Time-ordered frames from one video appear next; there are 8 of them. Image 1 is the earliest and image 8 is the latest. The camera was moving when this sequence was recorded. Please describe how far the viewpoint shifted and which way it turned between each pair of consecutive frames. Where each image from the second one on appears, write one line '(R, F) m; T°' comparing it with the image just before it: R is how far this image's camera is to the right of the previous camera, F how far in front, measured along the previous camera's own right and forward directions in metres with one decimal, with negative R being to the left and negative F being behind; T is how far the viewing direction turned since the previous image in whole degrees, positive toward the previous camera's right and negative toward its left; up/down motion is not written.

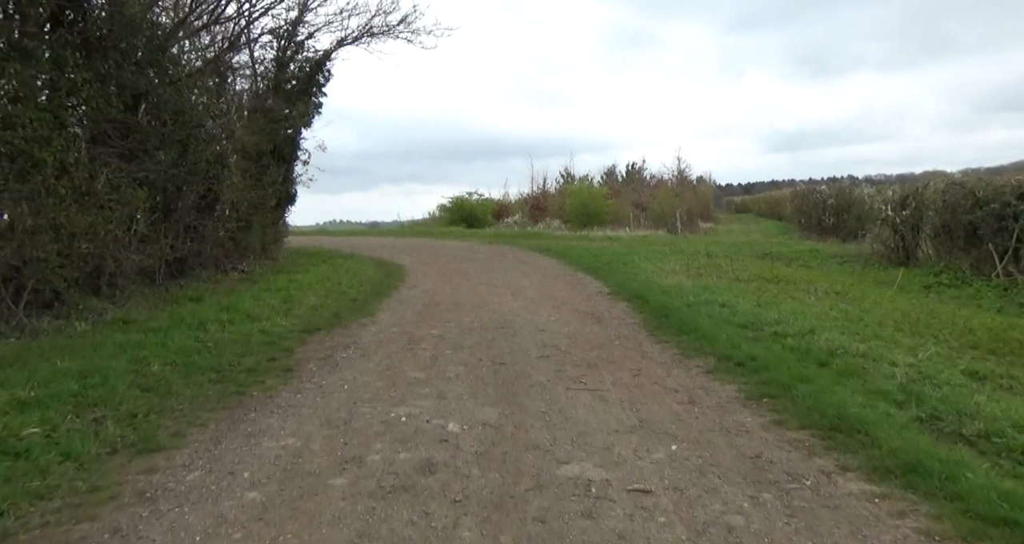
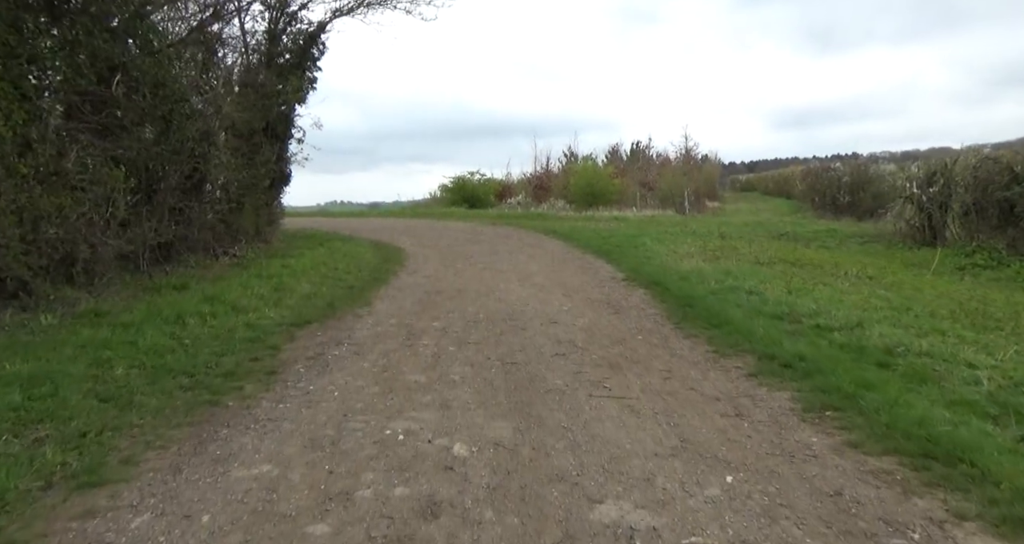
(-0.1, +0.8) m; 0°
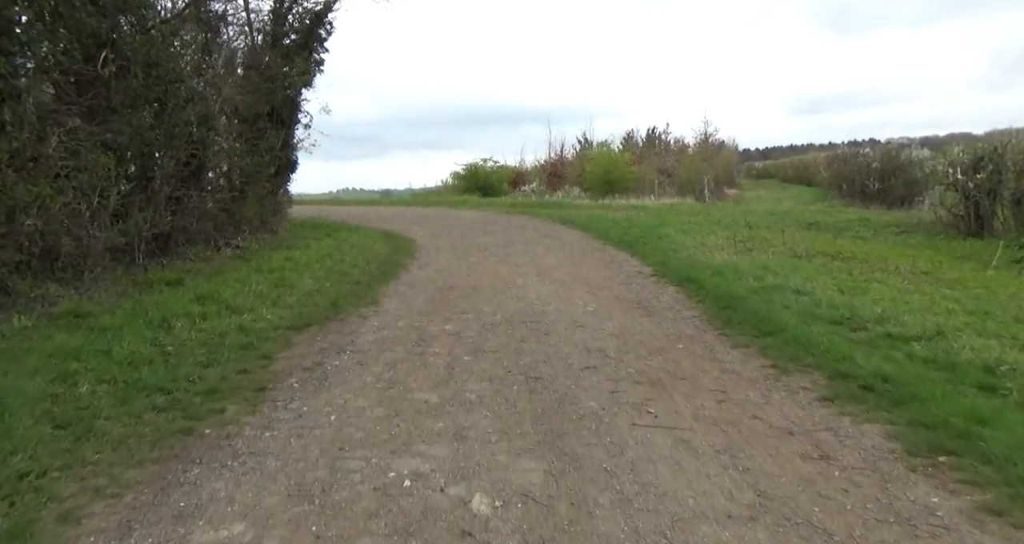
(-0.1, +0.8) m; -1°
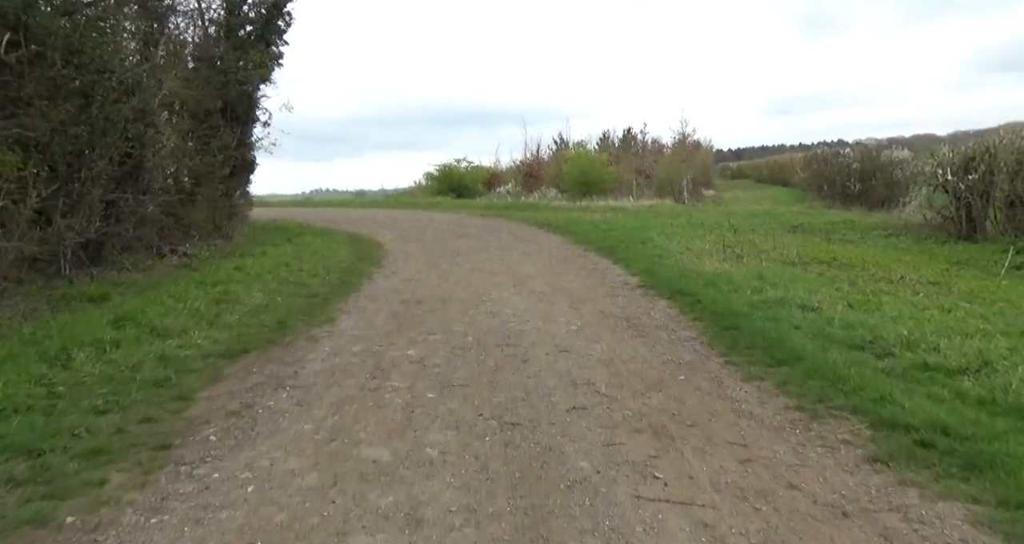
(0.0, +1.0) m; +2°
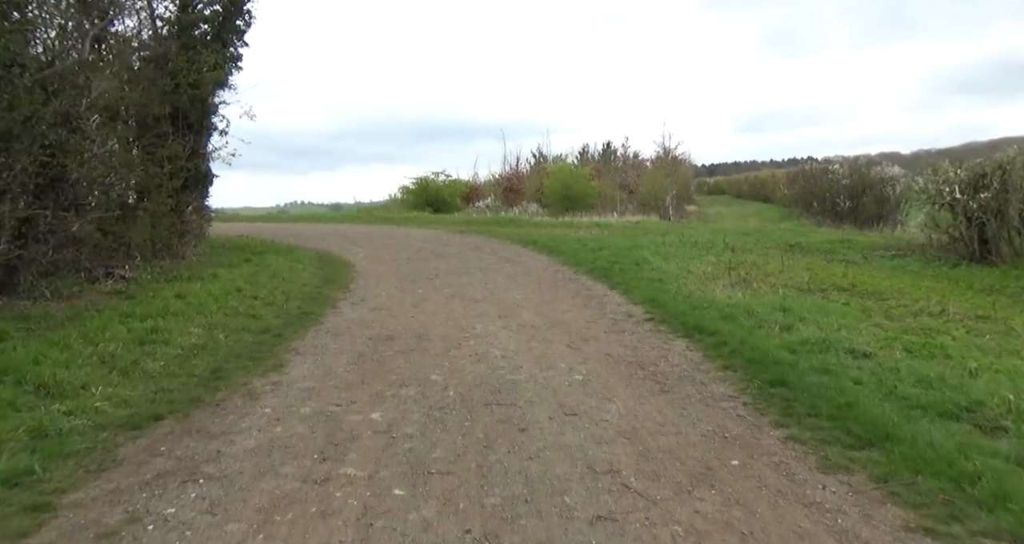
(-0.1, +1.4) m; +2°
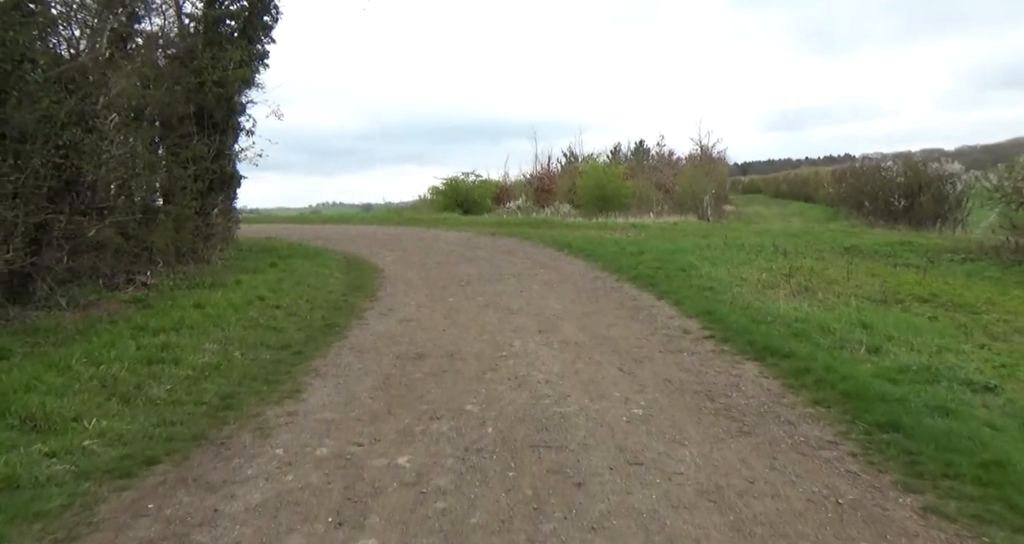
(-0.1, +0.8) m; -2°
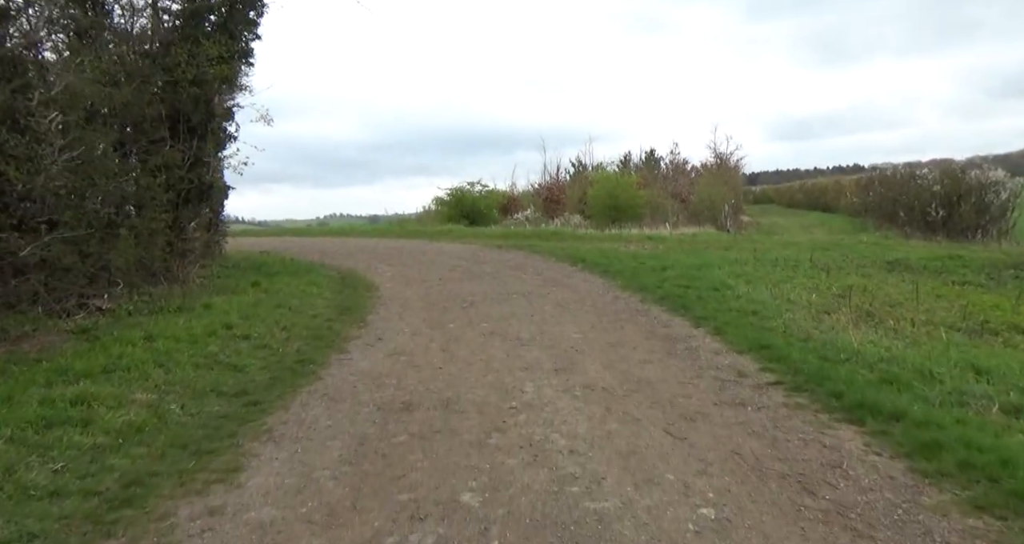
(0.0, +1.5) m; -1°
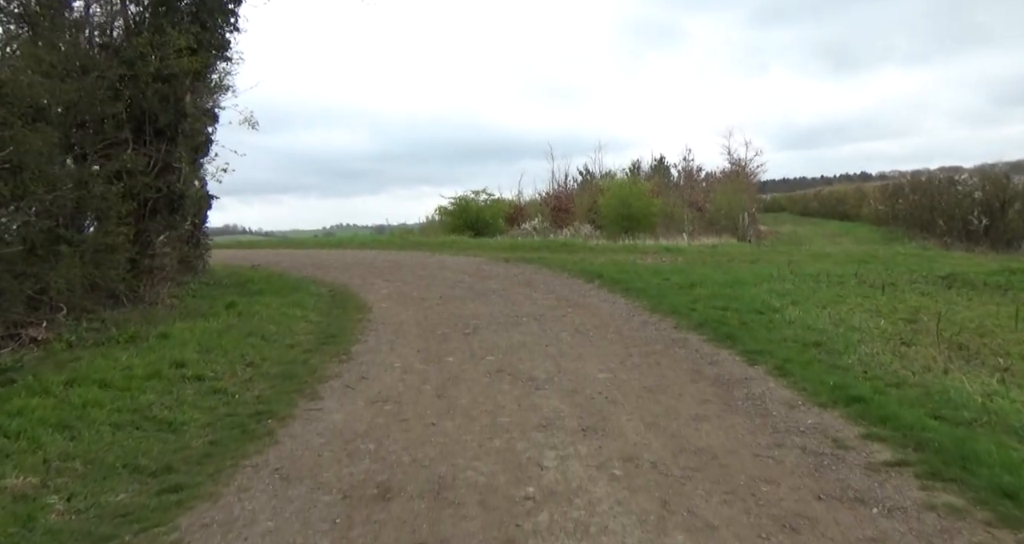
(-0.1, +1.6) m; -1°
